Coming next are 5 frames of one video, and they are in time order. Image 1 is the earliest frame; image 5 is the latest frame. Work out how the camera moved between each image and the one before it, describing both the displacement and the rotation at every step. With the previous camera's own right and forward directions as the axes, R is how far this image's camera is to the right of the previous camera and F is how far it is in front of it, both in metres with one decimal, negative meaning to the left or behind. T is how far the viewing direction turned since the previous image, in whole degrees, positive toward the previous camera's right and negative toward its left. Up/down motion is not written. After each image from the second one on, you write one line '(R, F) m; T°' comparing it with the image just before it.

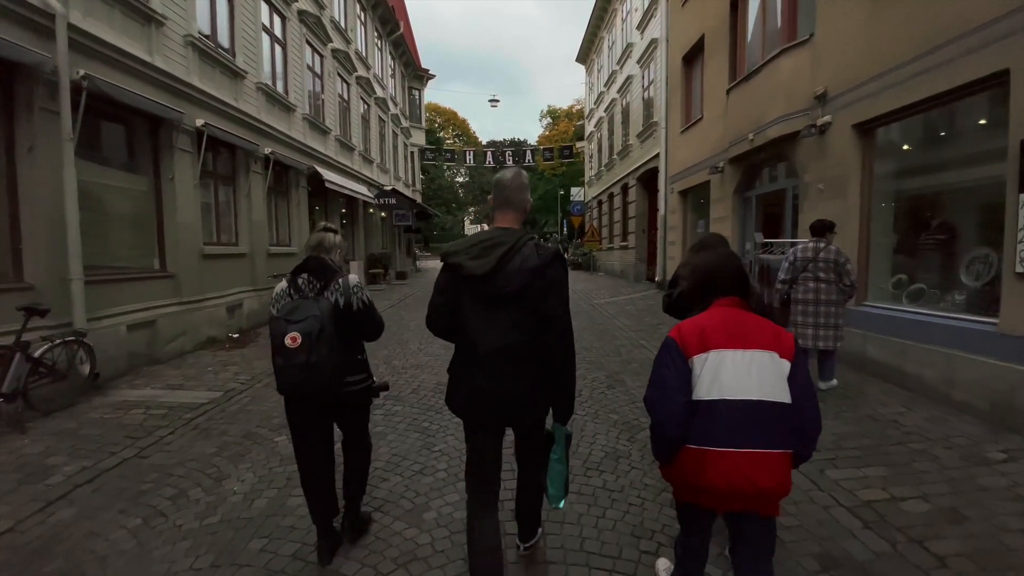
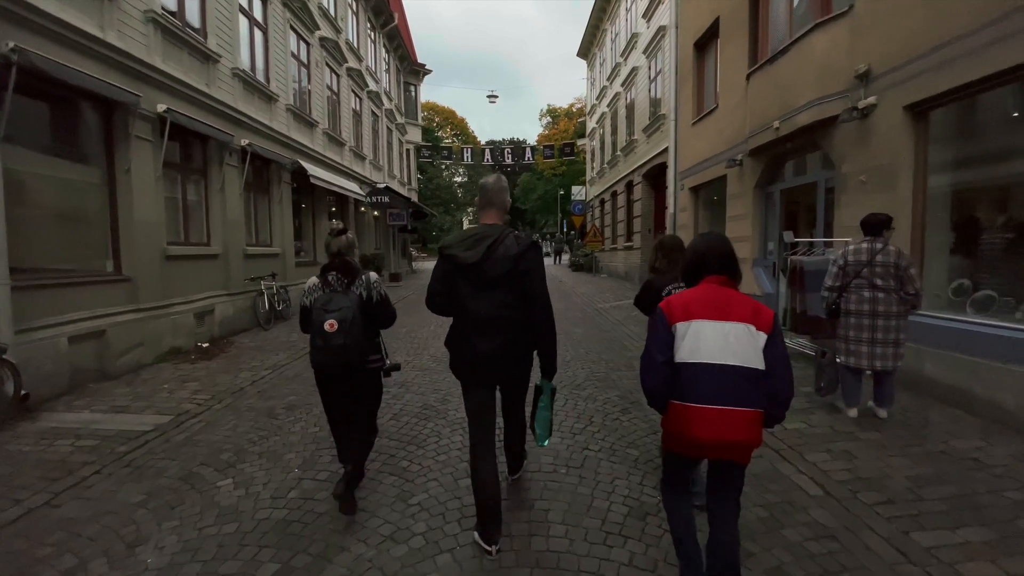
(0.0, +0.9) m; 0°
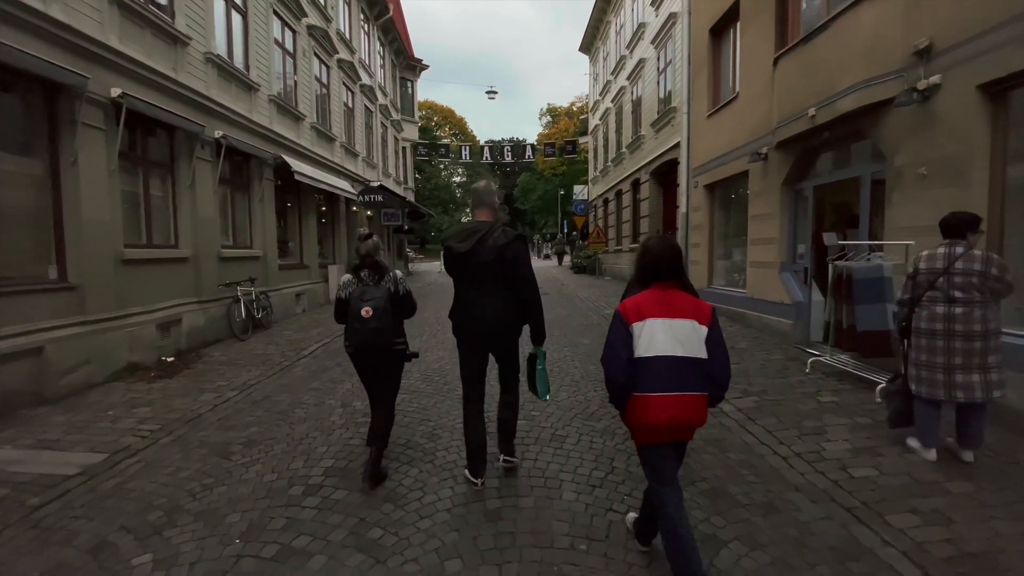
(0.0, +0.9) m; 0°
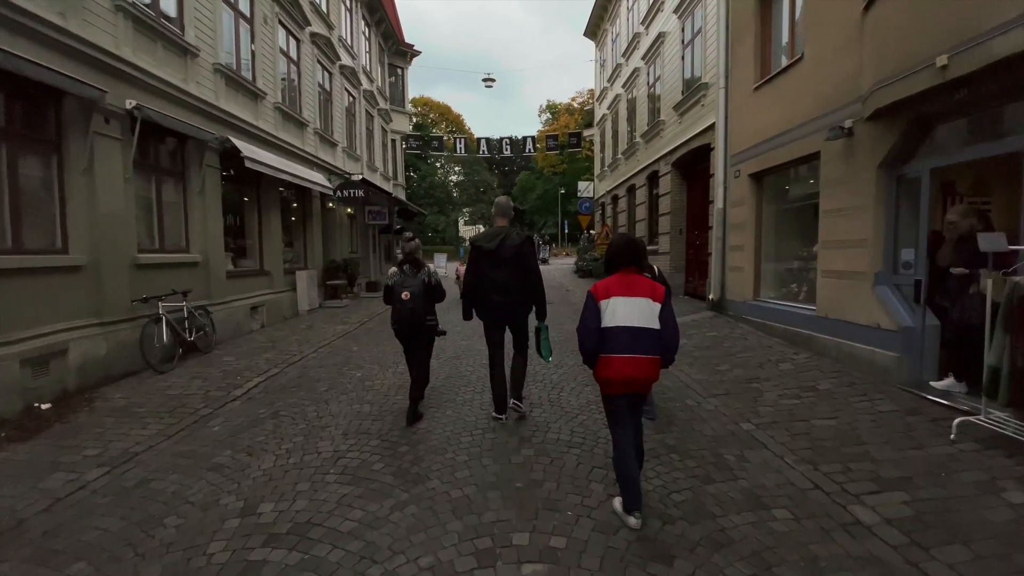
(-0.1, +2.0) m; 0°
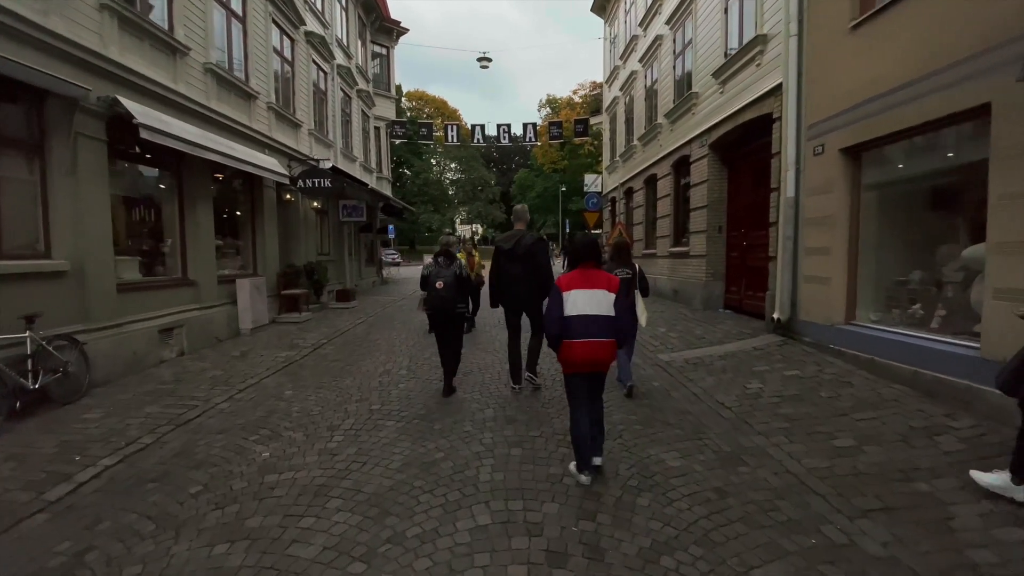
(0.0, +2.4) m; 0°
